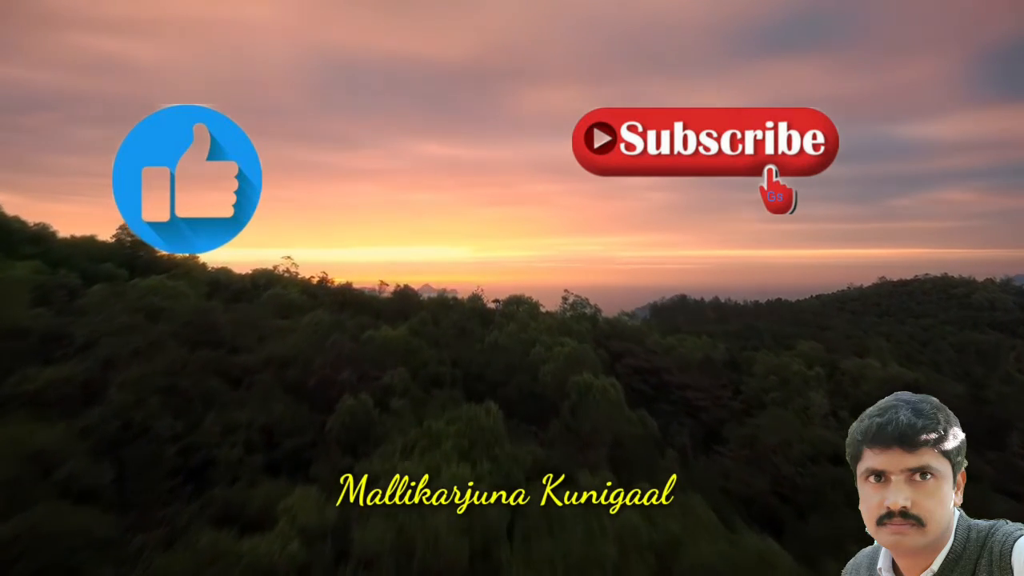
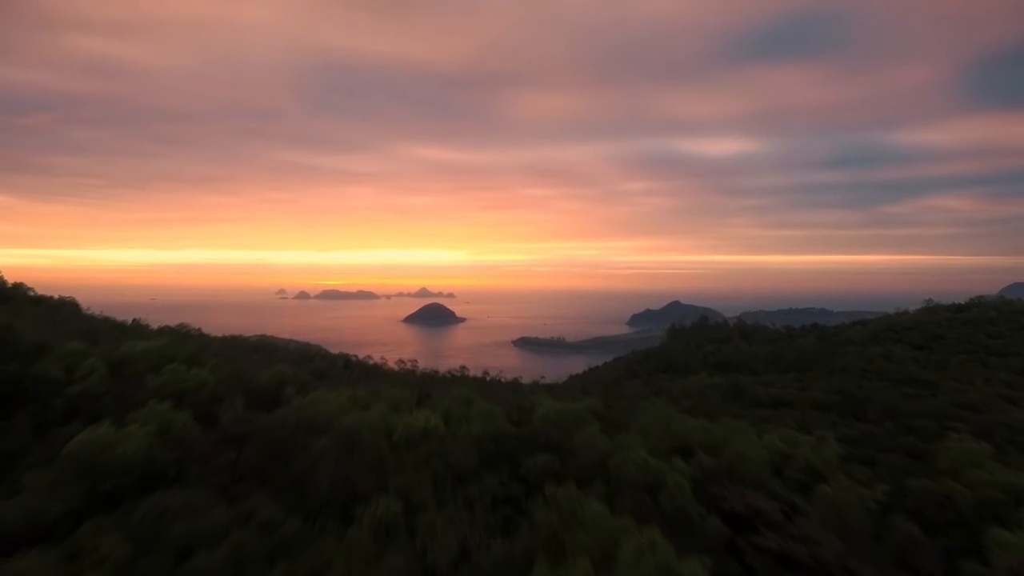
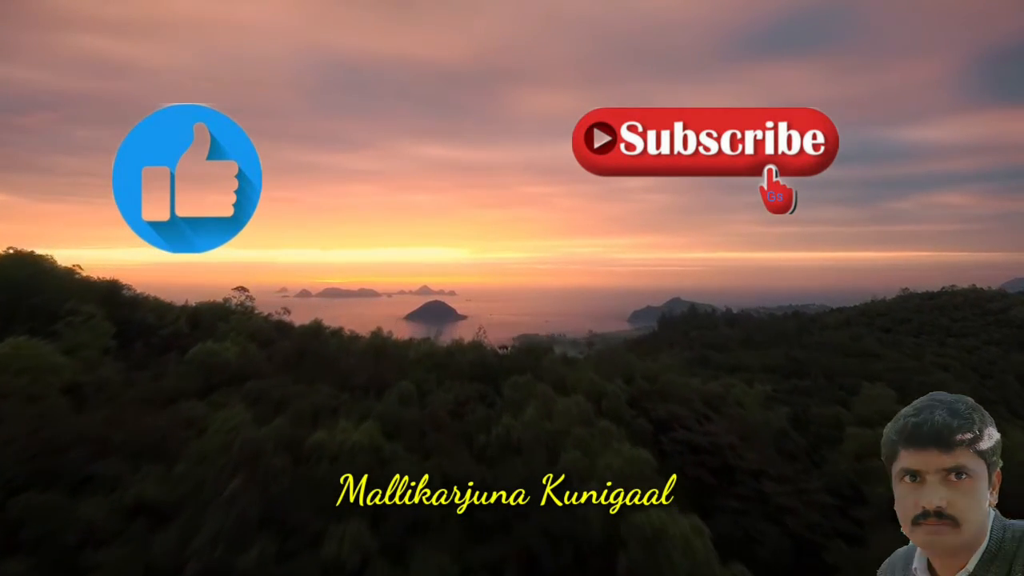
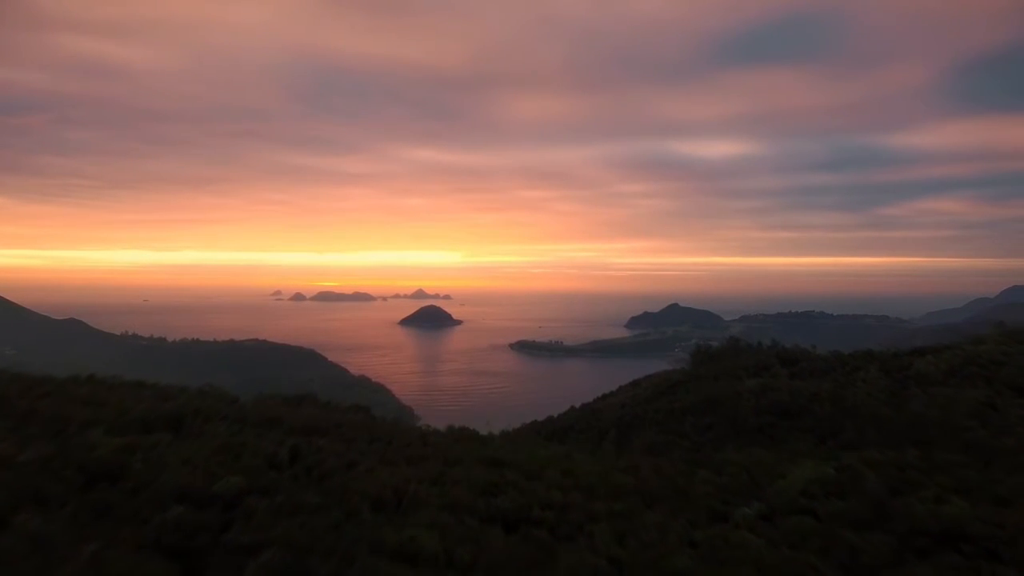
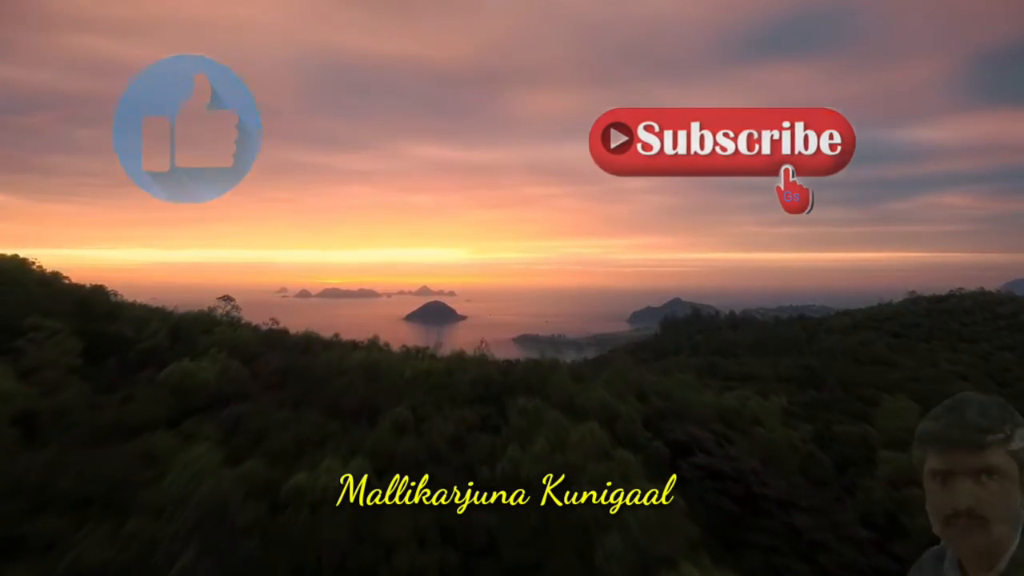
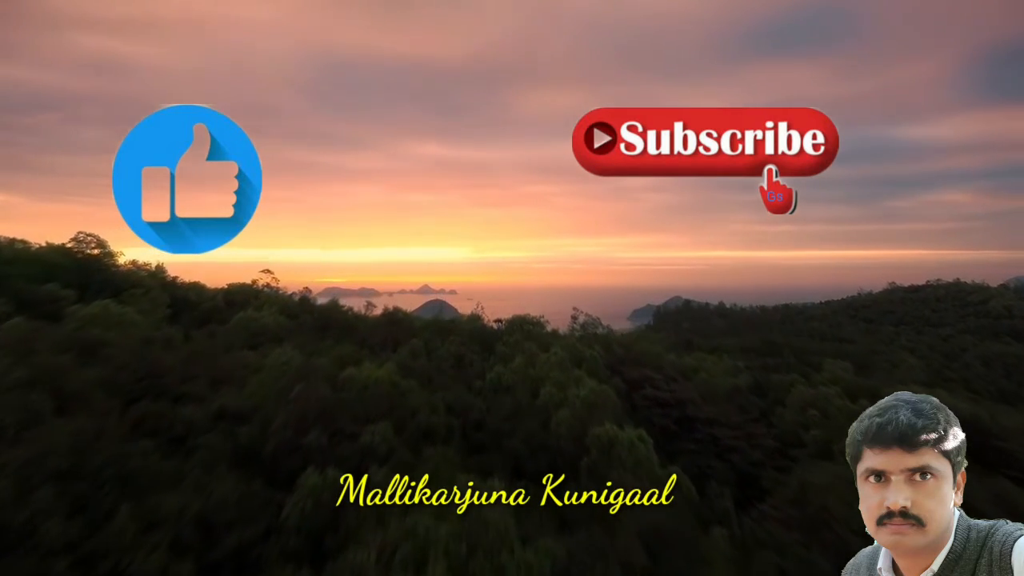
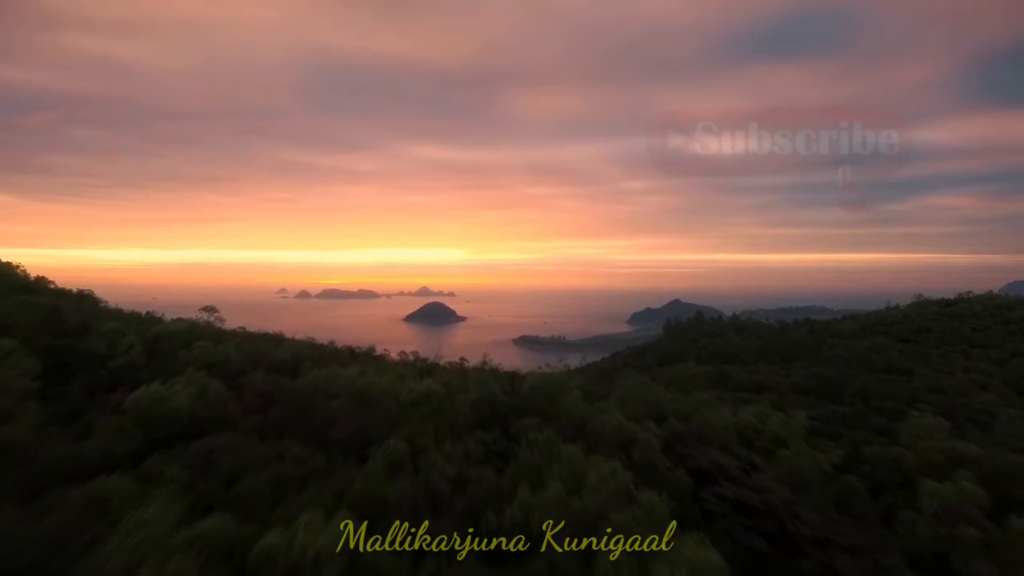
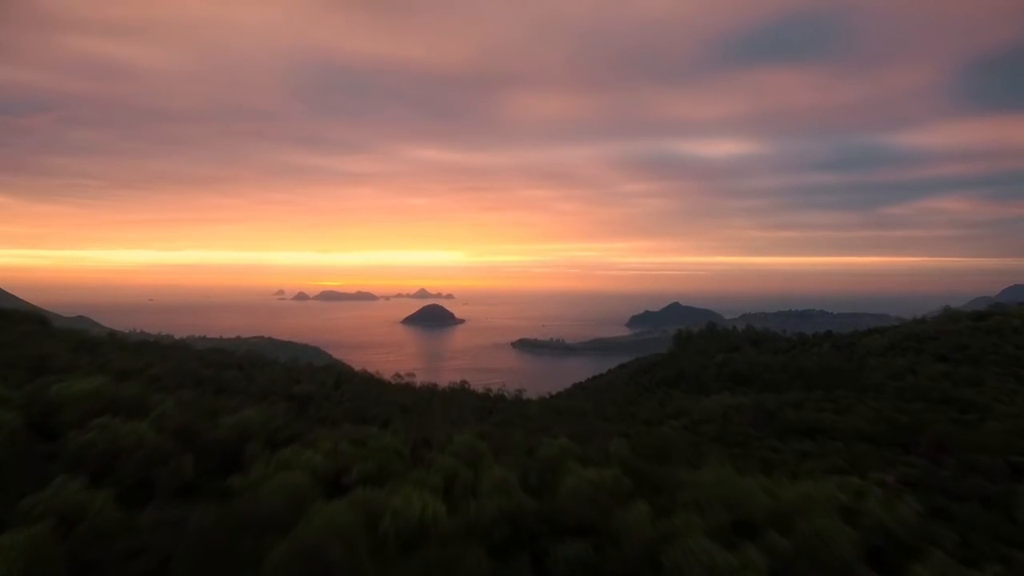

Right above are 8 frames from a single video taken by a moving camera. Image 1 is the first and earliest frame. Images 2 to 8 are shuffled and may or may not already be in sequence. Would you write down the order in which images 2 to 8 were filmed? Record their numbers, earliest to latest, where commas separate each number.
6, 3, 5, 7, 2, 8, 4
